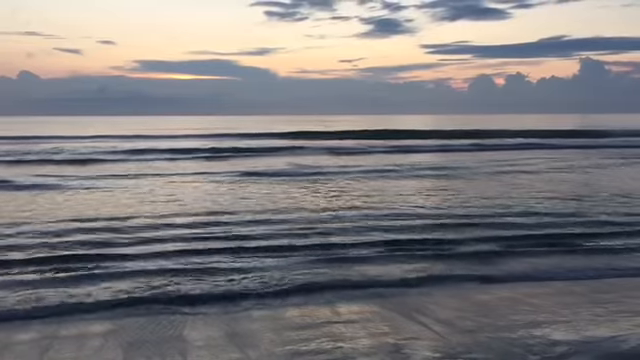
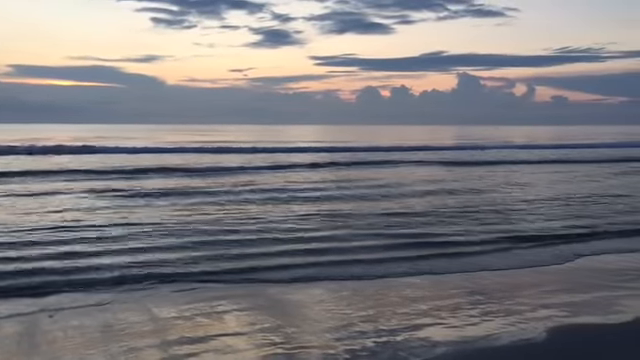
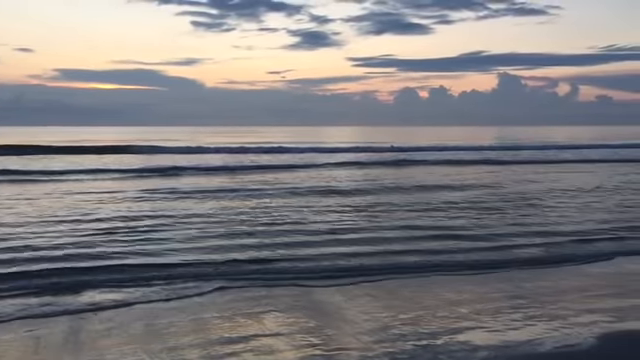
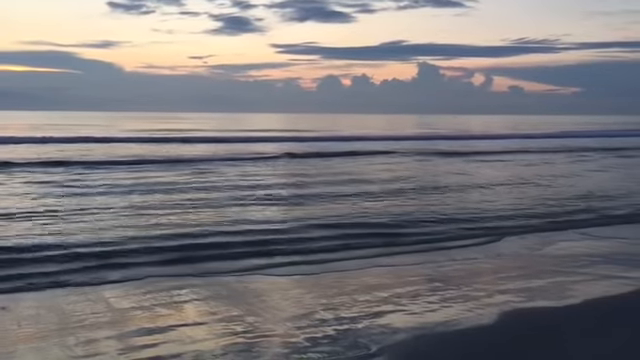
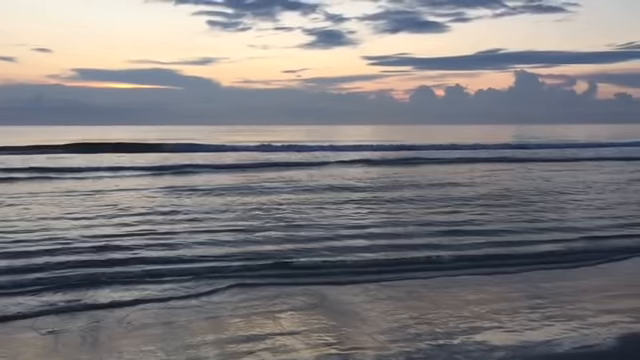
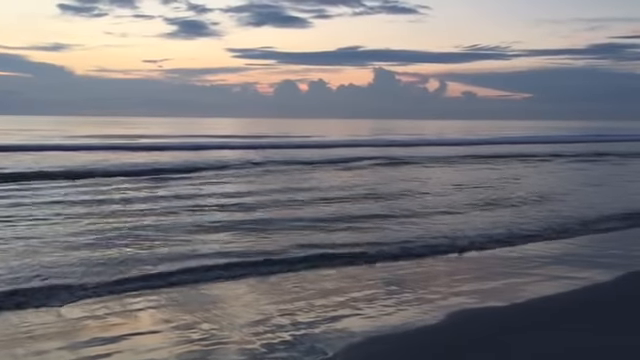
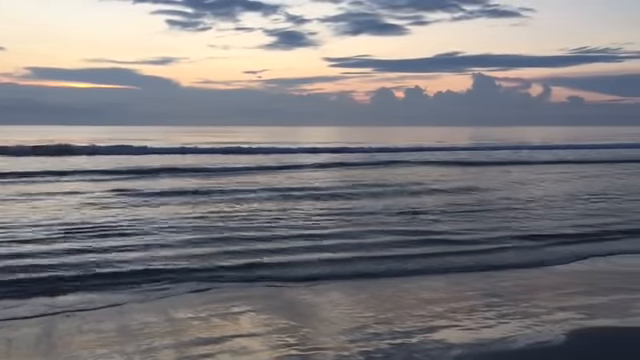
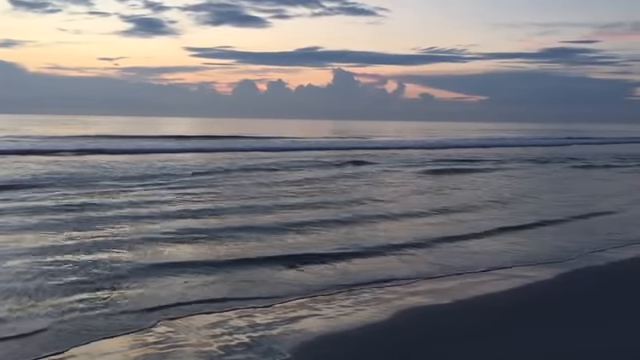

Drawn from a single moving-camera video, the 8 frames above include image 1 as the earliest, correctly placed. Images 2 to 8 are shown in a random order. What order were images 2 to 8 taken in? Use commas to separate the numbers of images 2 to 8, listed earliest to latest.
5, 3, 7, 2, 4, 6, 8
